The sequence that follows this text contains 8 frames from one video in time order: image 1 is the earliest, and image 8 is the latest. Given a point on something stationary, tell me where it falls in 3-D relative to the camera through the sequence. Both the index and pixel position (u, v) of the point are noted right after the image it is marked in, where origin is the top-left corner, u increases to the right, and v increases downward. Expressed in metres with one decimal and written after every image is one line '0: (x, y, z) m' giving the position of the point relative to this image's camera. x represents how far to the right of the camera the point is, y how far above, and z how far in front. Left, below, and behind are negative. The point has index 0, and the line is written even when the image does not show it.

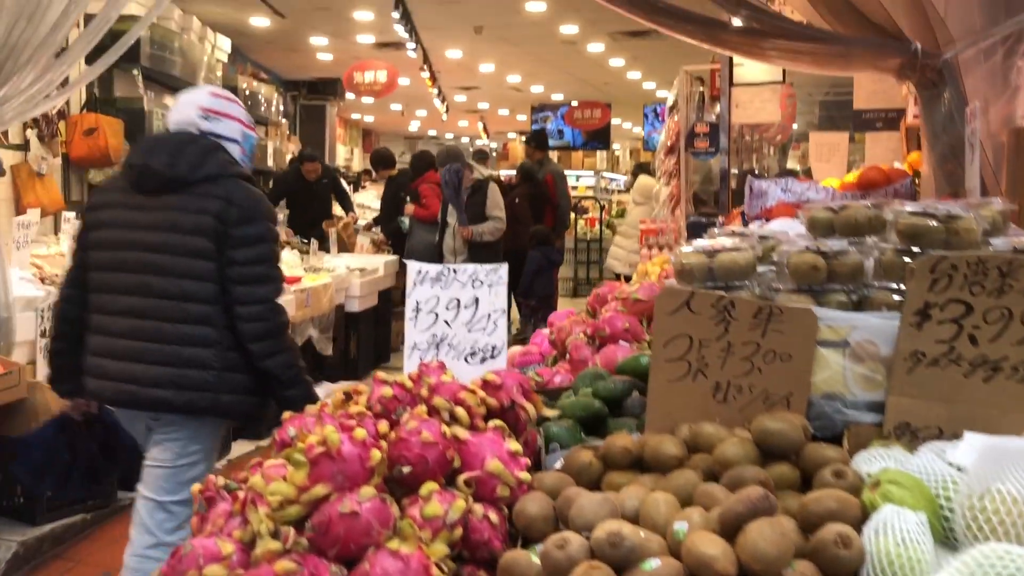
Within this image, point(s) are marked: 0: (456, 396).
0: (-0.1, -0.1, +1.2) m
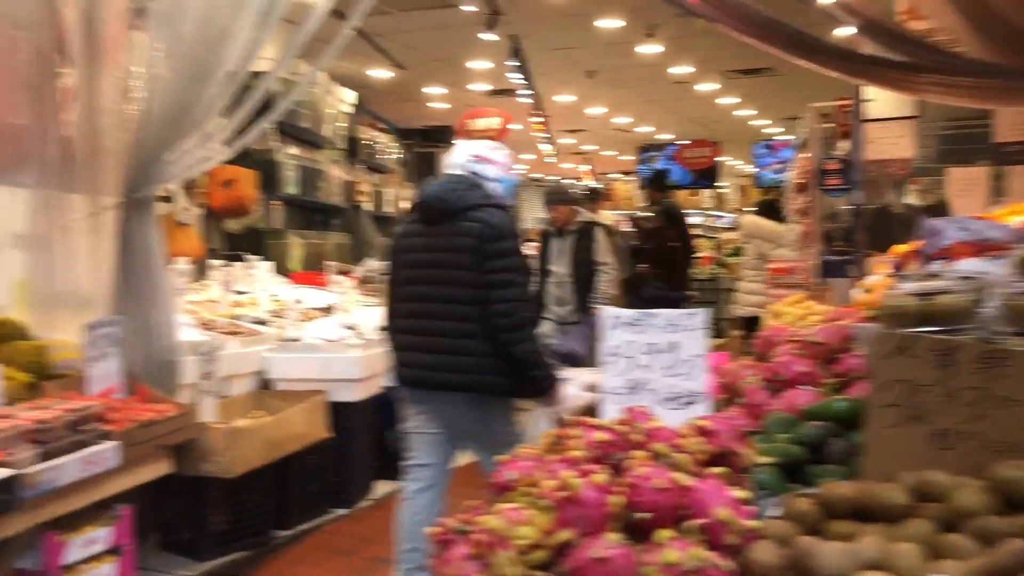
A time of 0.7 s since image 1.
0: (+0.2, -0.2, +1.2) m
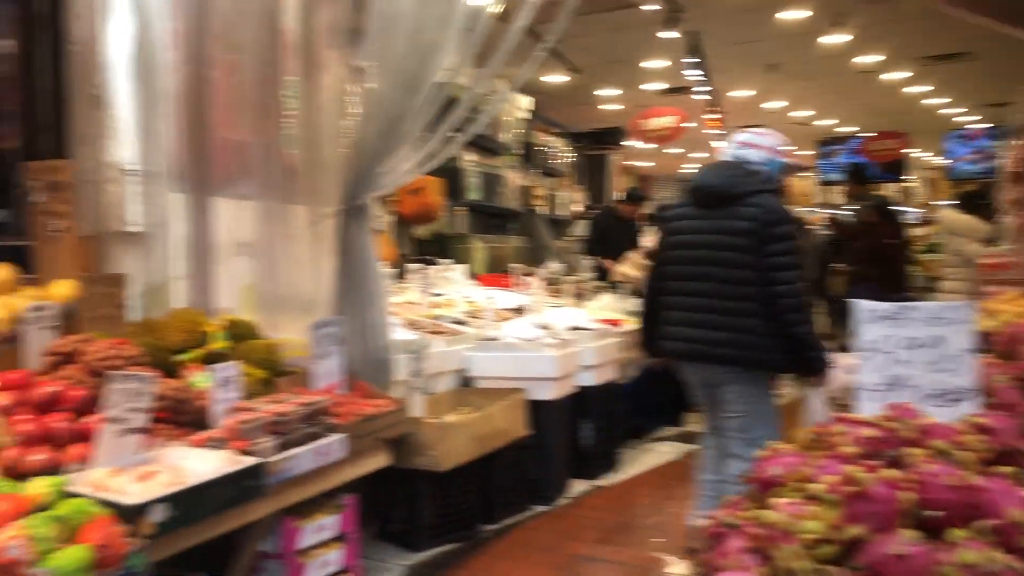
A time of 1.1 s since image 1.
0: (+0.5, -0.2, +1.2) m
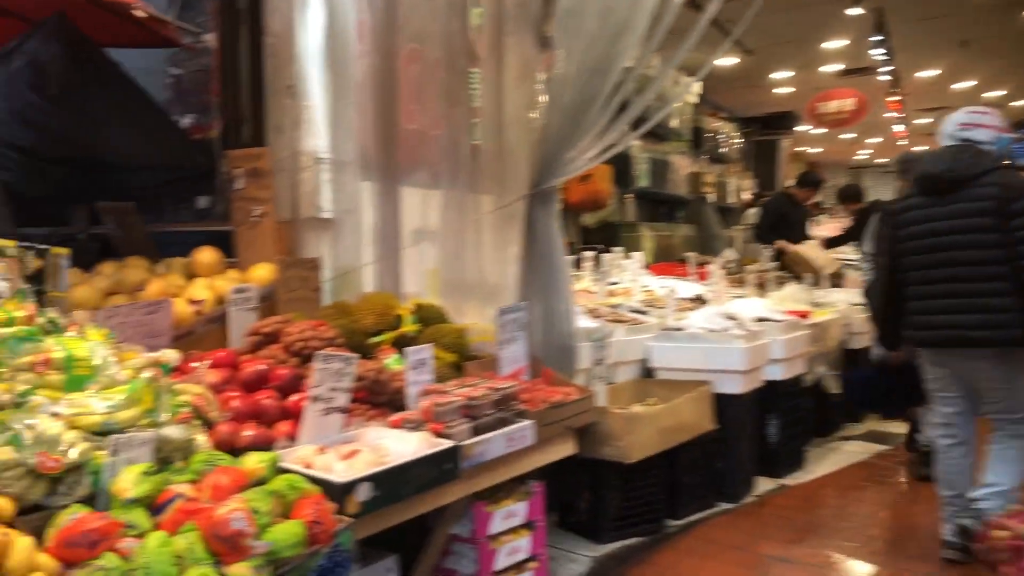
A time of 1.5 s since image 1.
0: (+0.8, -0.2, +1.0) m
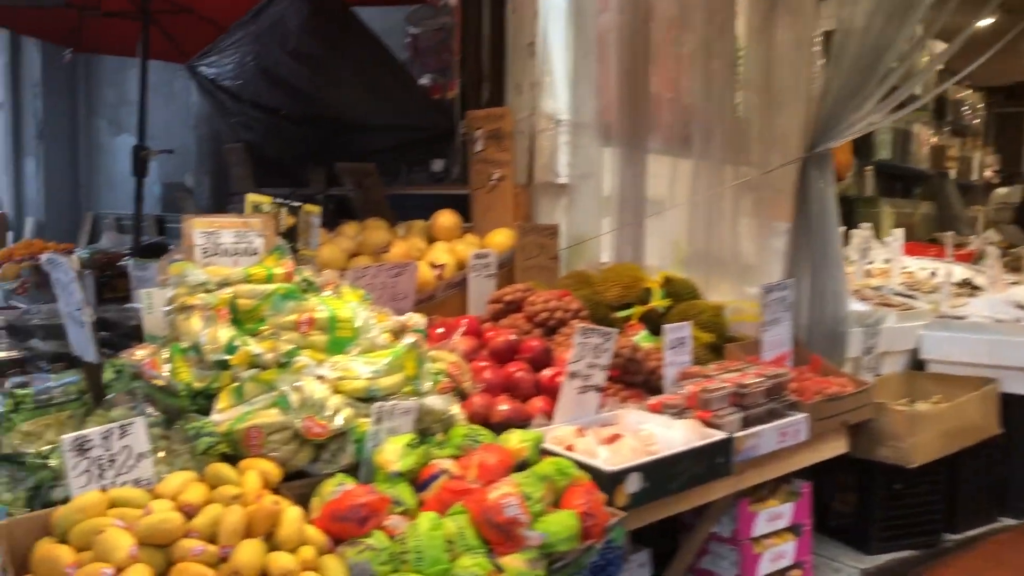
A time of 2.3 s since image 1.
0: (+1.2, -0.2, +0.6) m
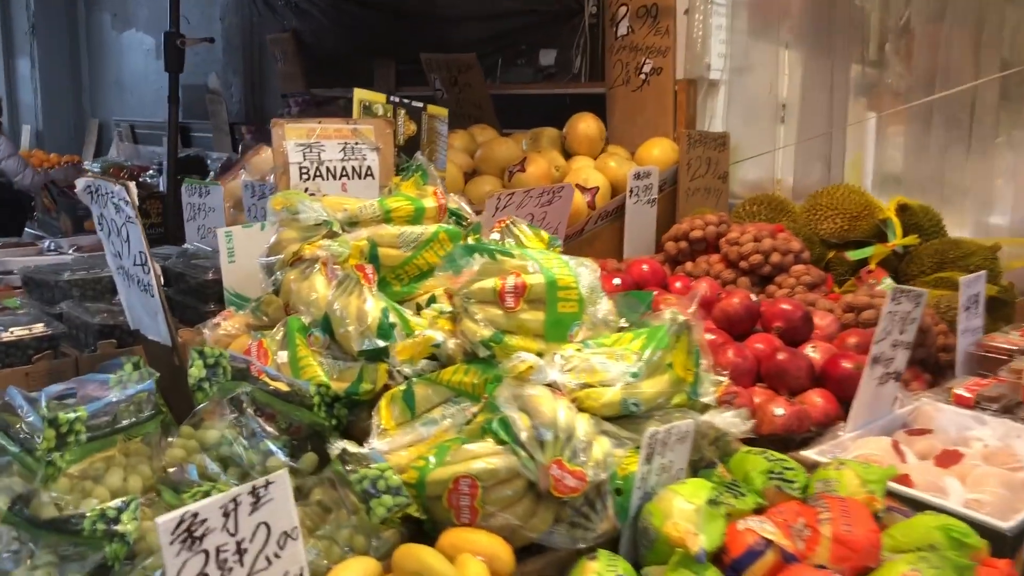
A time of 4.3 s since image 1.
0: (+1.6, -0.2, -0.1) m
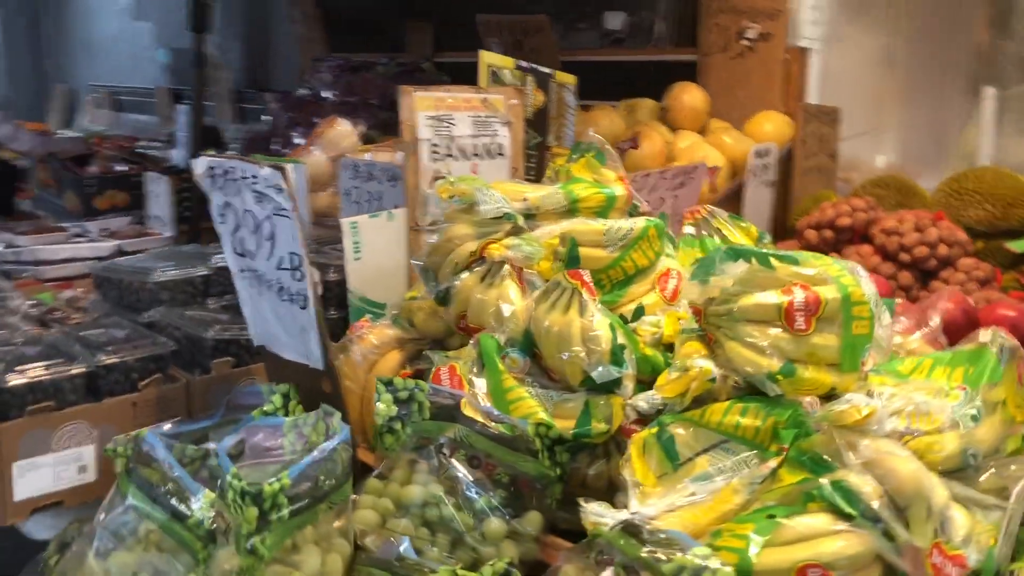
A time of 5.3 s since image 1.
0: (+1.9, -0.3, -0.2) m
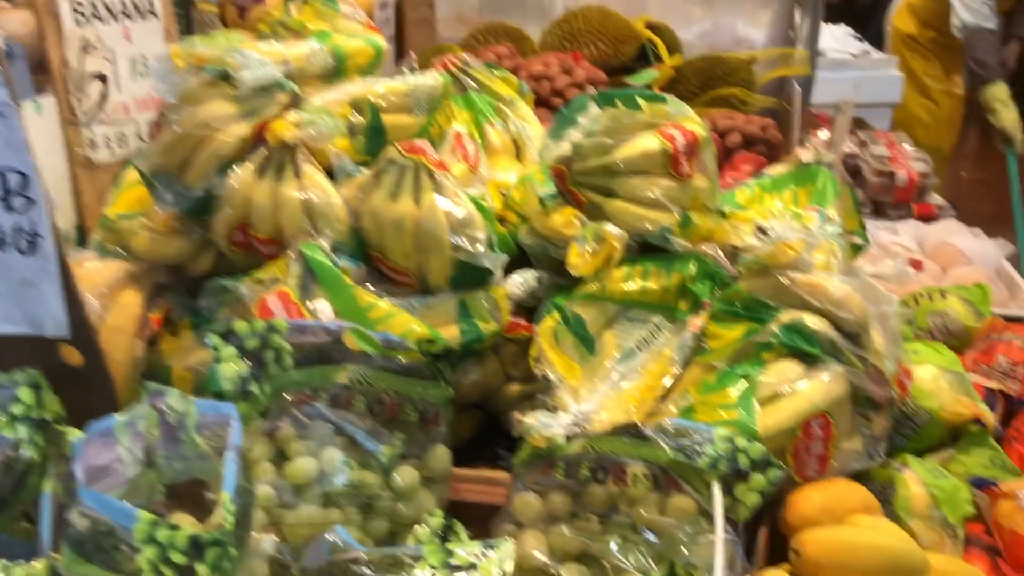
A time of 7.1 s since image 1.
0: (+2.2, +0.1, +0.7) m
